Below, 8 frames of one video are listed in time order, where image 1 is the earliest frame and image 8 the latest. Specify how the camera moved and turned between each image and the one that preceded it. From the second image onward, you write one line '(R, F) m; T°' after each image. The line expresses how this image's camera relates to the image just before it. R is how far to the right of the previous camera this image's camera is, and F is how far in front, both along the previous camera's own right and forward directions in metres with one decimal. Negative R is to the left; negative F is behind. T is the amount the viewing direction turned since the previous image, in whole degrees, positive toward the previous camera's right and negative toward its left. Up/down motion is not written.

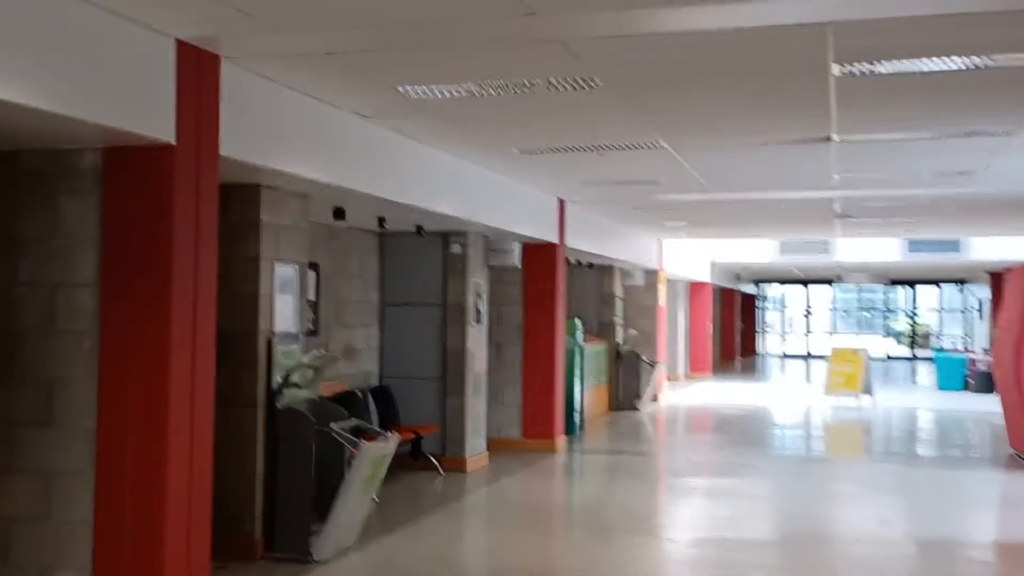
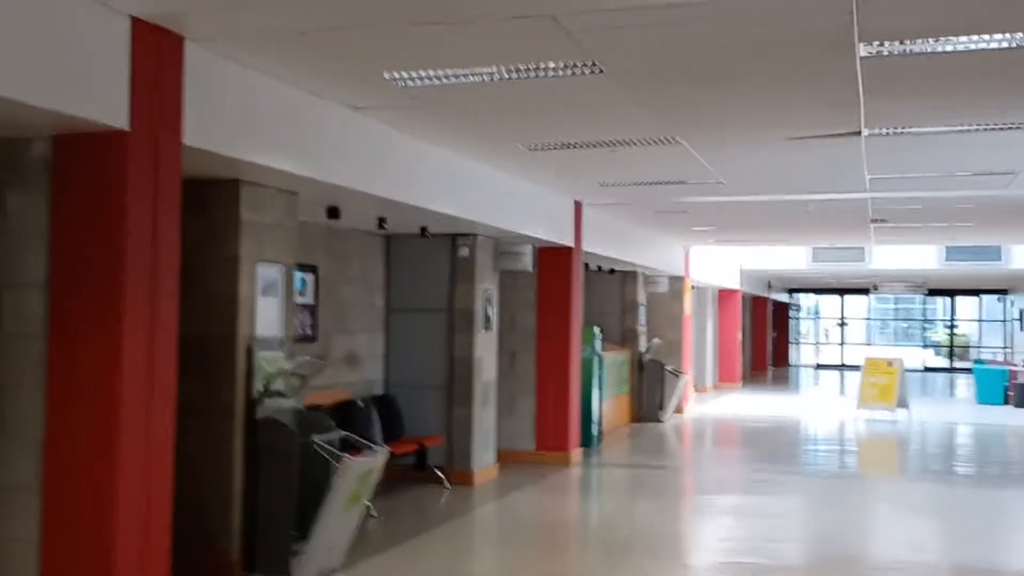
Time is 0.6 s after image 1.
(+0.2, +0.4) m; -2°
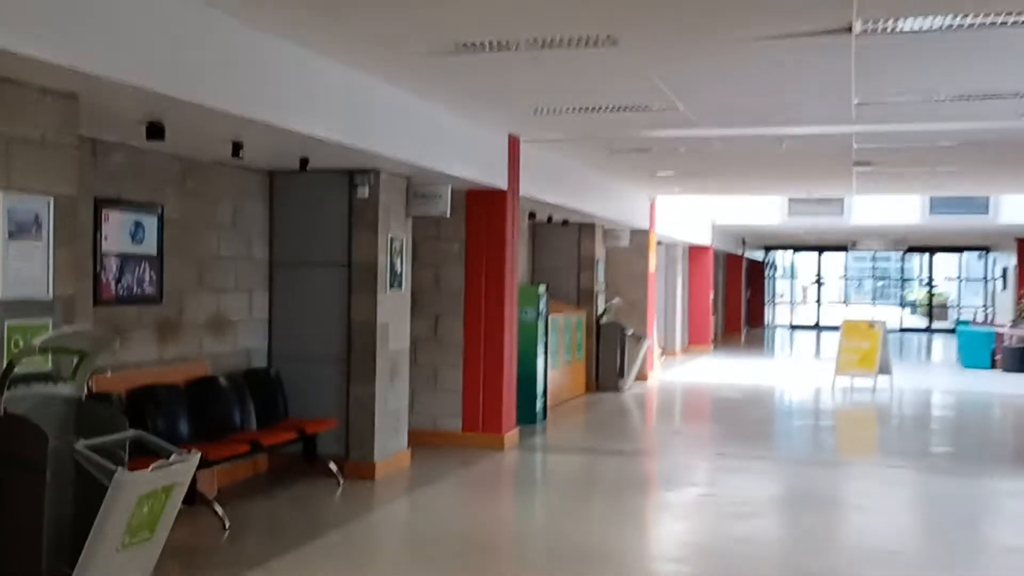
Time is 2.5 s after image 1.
(+0.5, +1.6) m; +1°
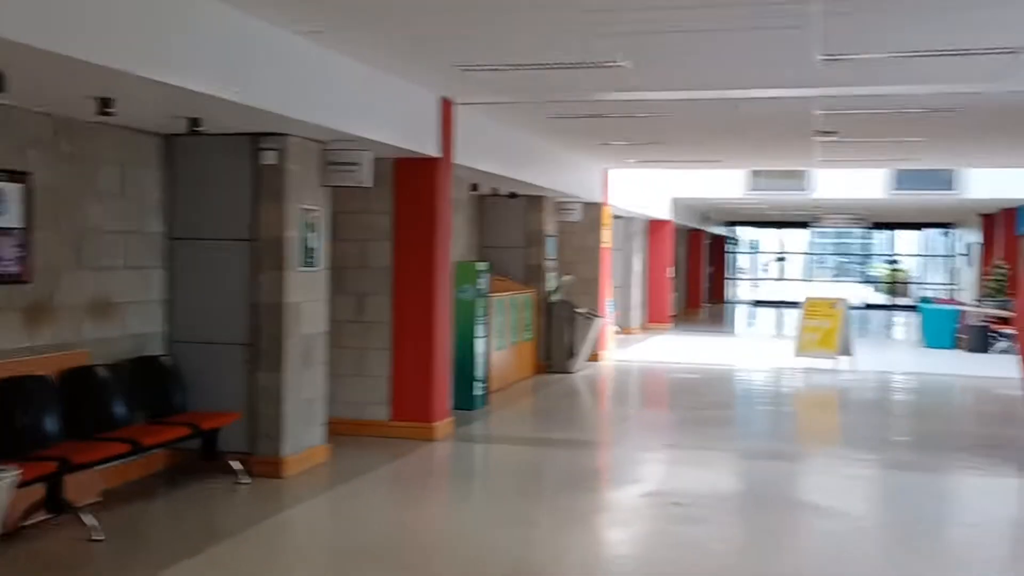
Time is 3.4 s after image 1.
(+0.3, +0.7) m; +2°
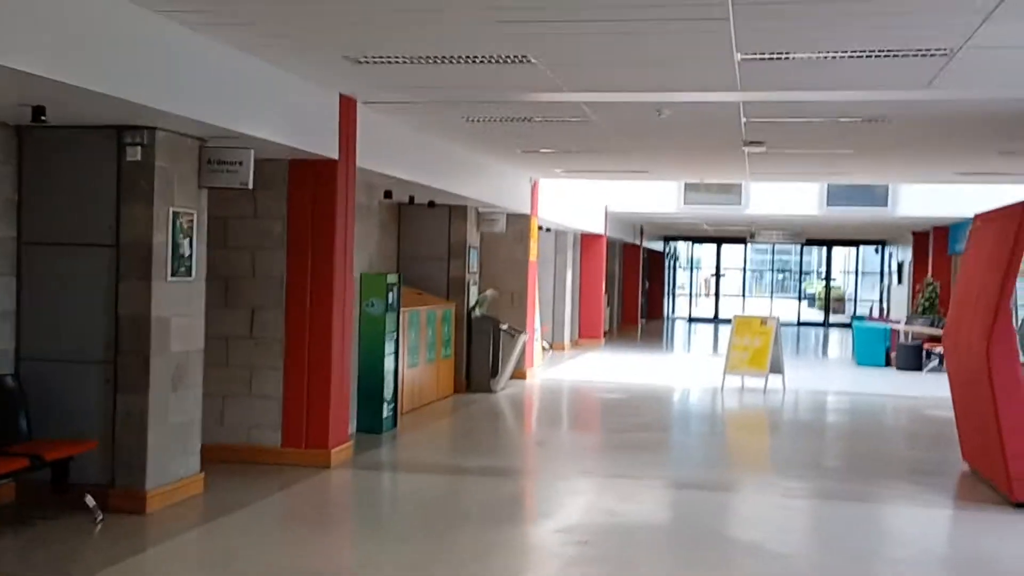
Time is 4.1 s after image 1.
(+0.3, +0.6) m; +3°
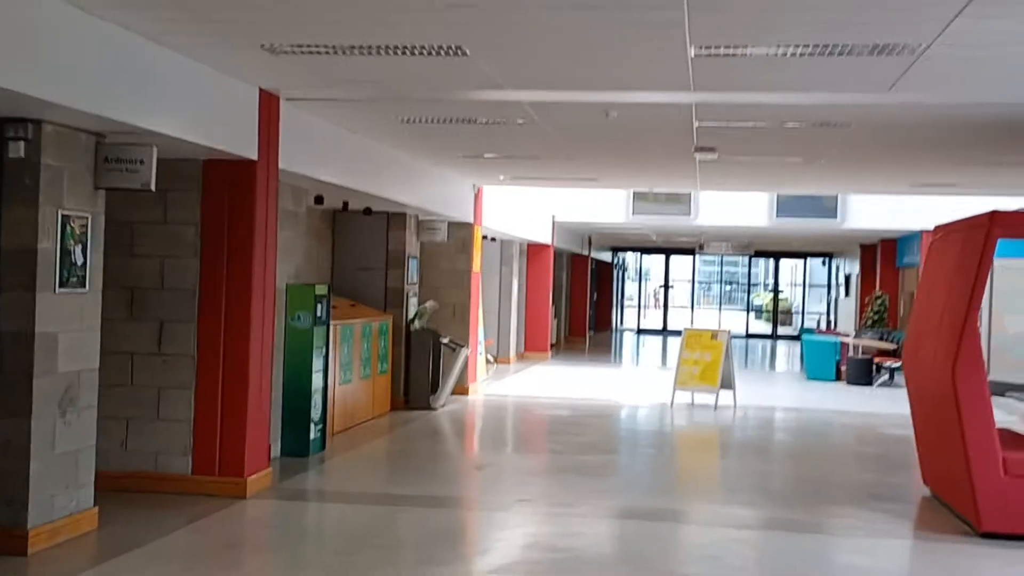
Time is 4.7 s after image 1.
(+0.1, +0.5) m; +3°
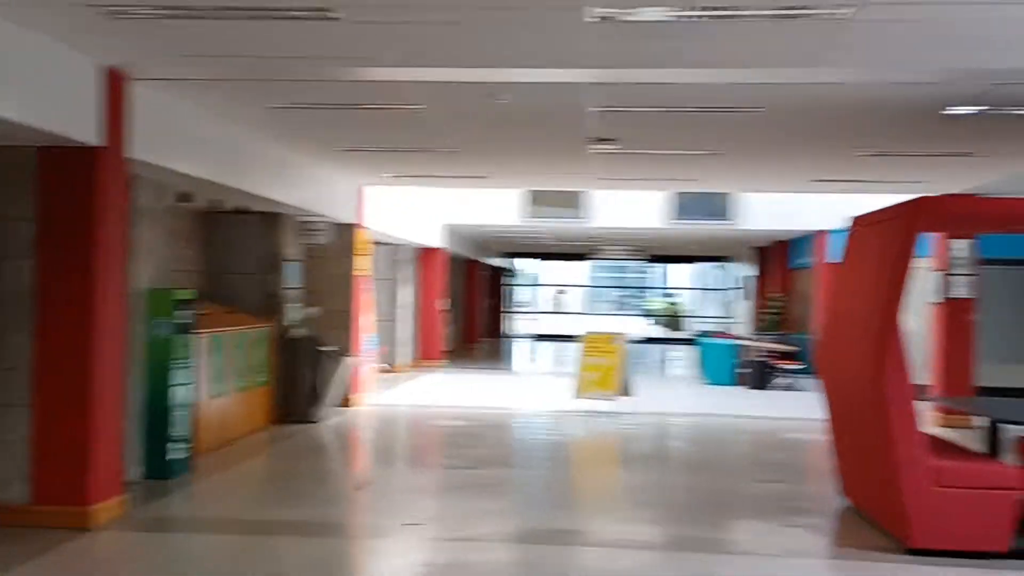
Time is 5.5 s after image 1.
(0.0, +0.5) m; +6°
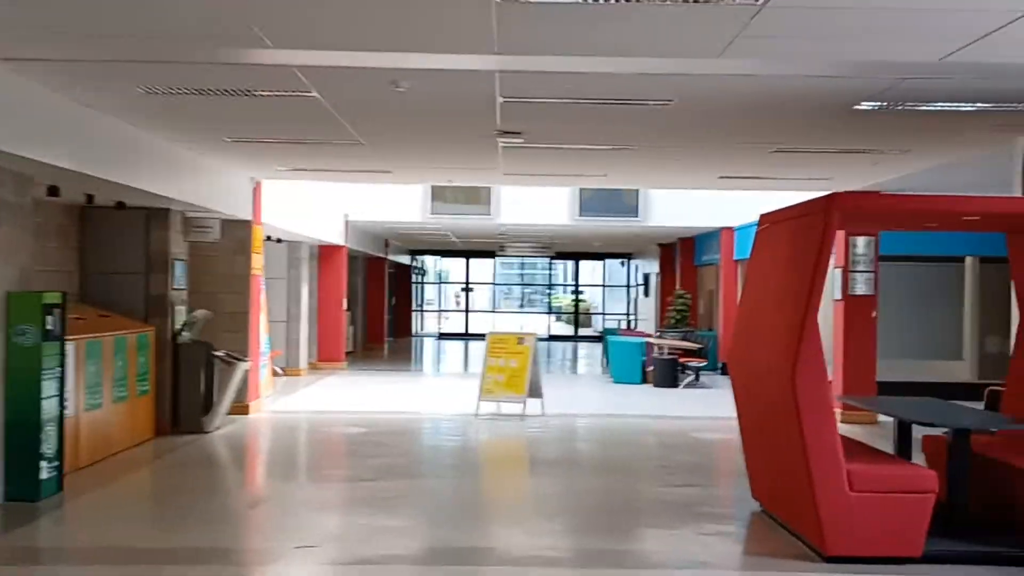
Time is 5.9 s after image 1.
(0.0, +0.3) m; +5°
